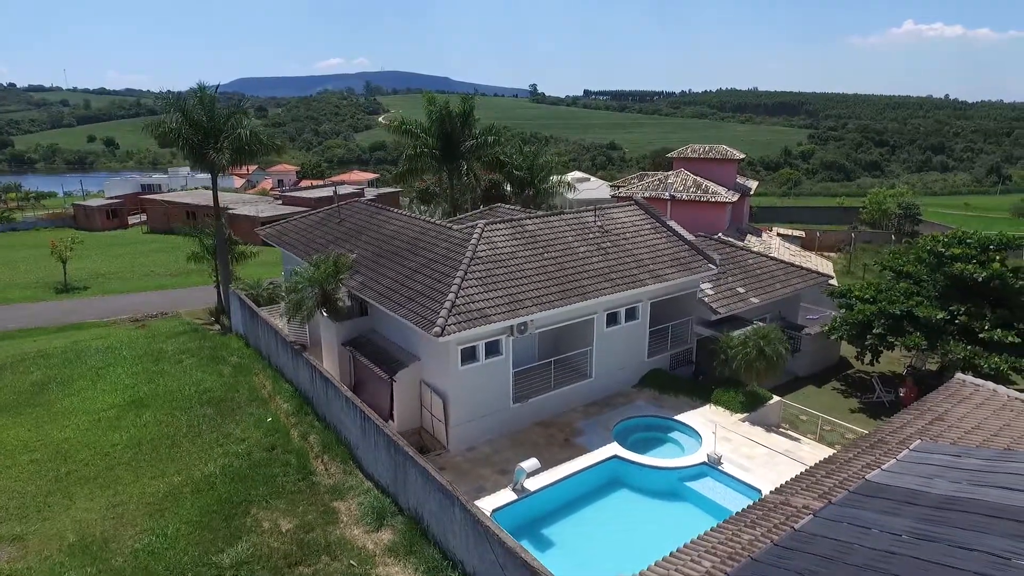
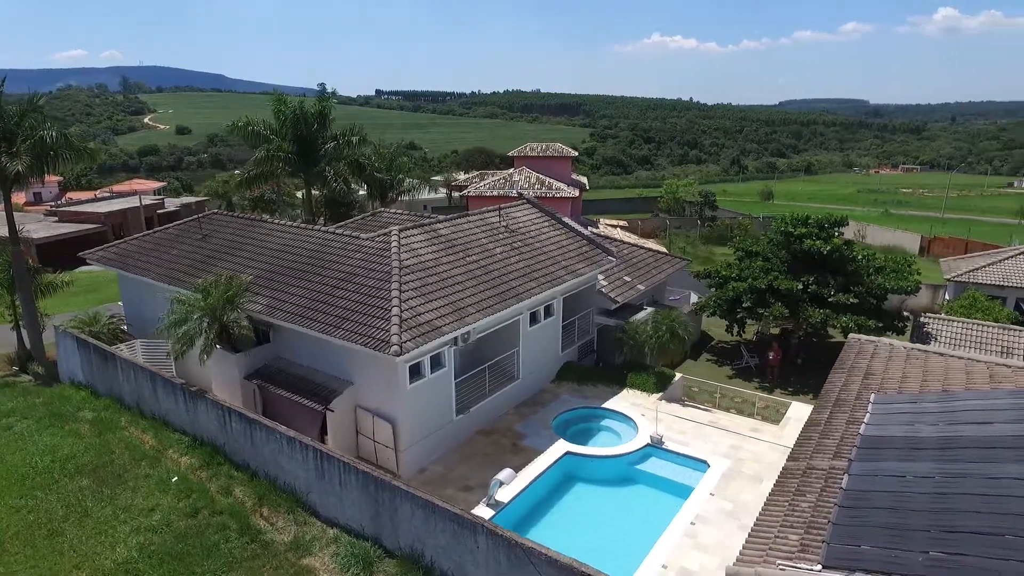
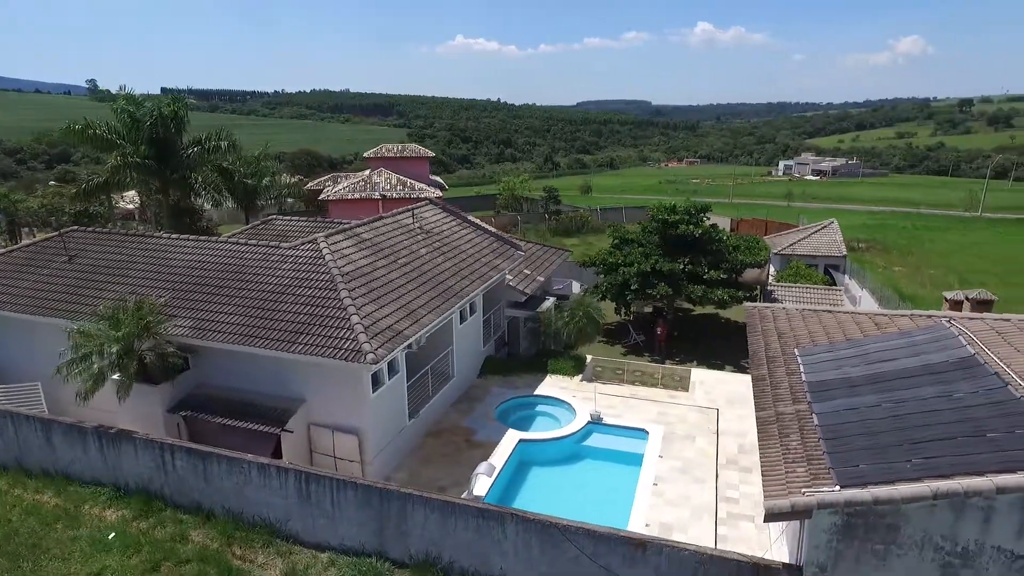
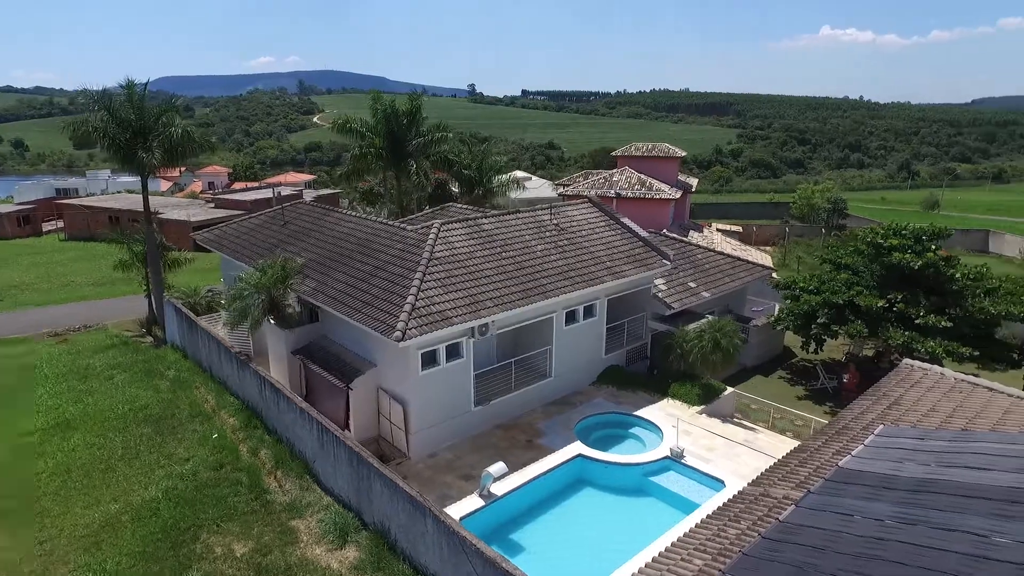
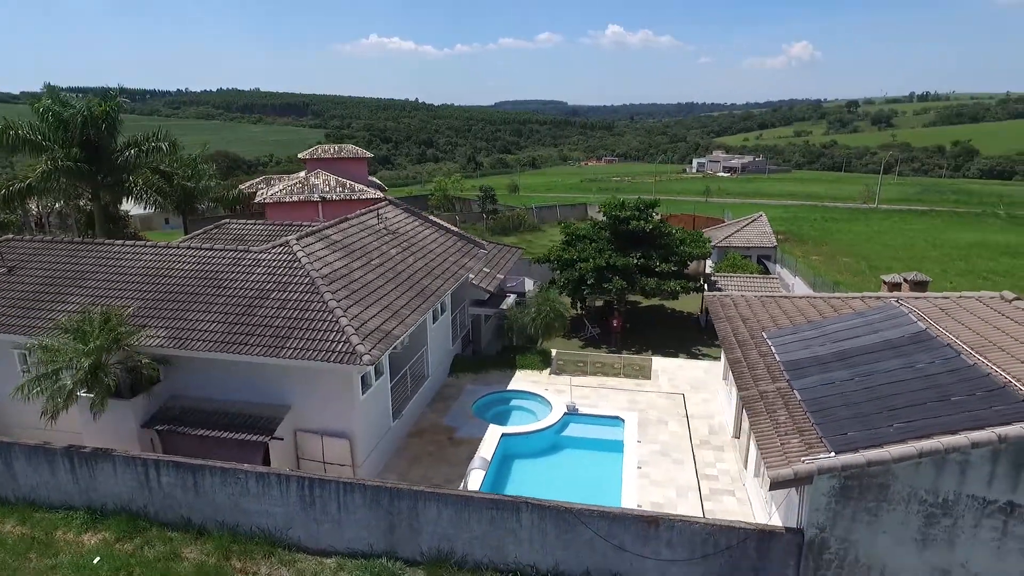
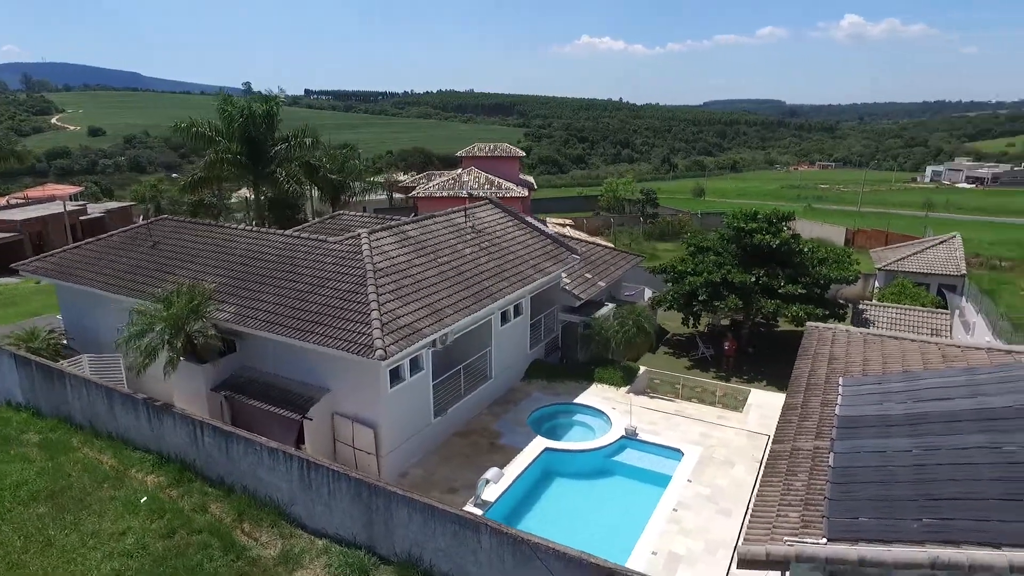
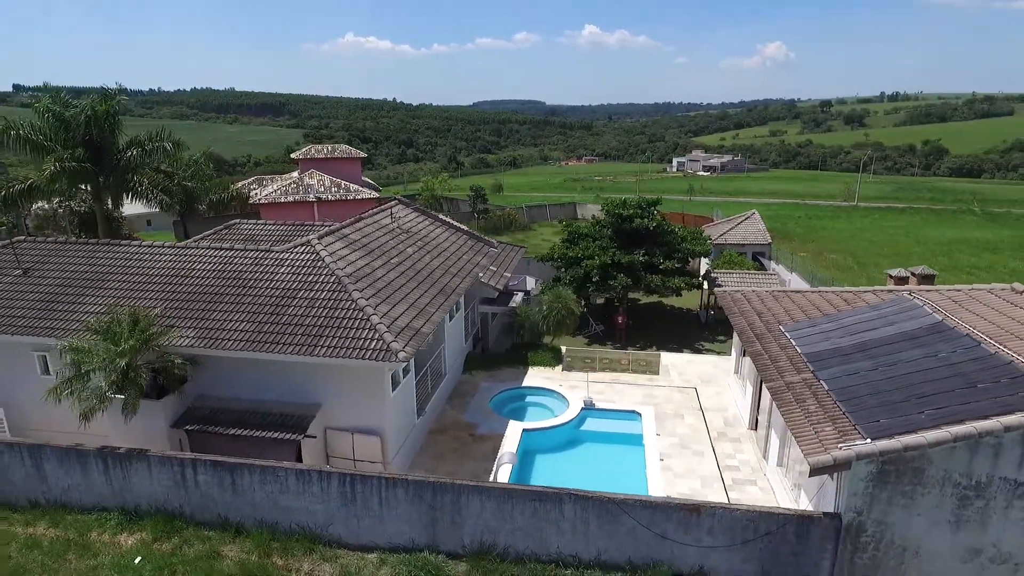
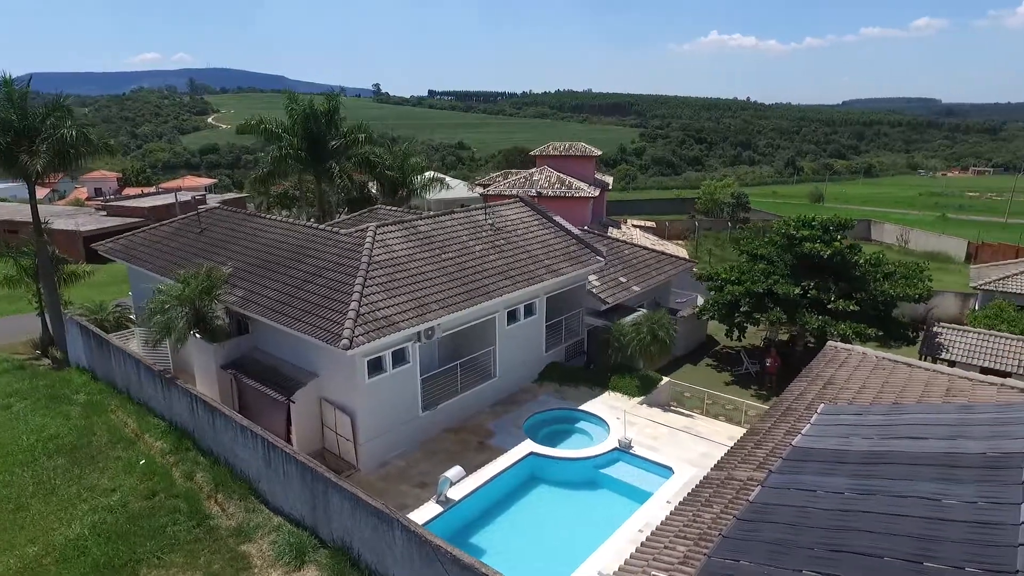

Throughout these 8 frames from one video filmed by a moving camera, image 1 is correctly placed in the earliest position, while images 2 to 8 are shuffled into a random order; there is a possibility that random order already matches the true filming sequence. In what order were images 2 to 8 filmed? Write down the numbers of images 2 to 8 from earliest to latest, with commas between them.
4, 8, 2, 6, 3, 5, 7
